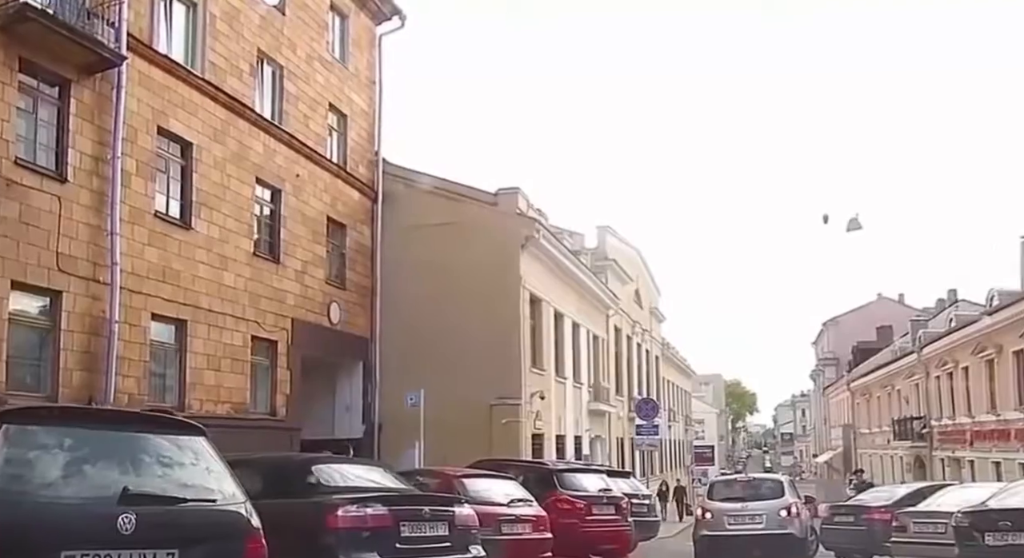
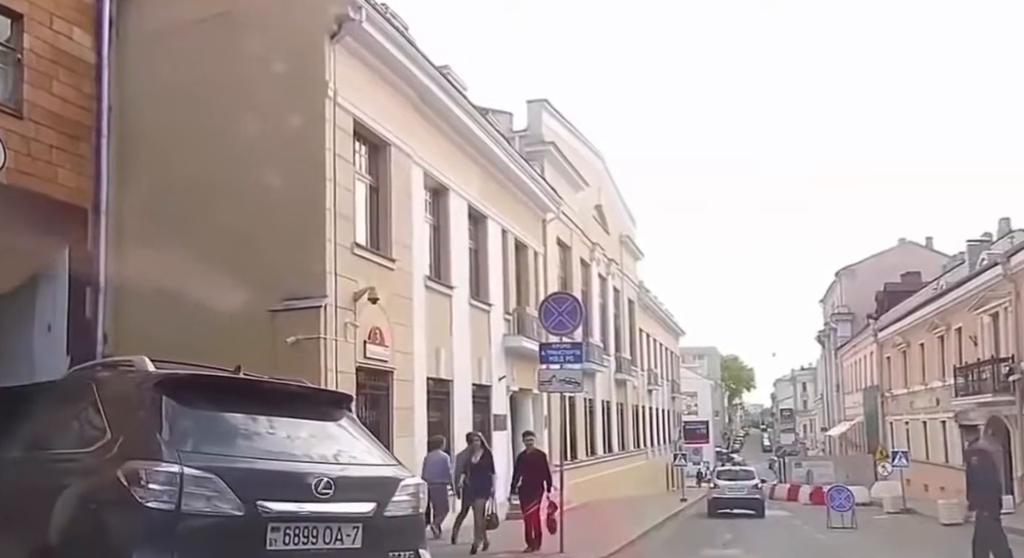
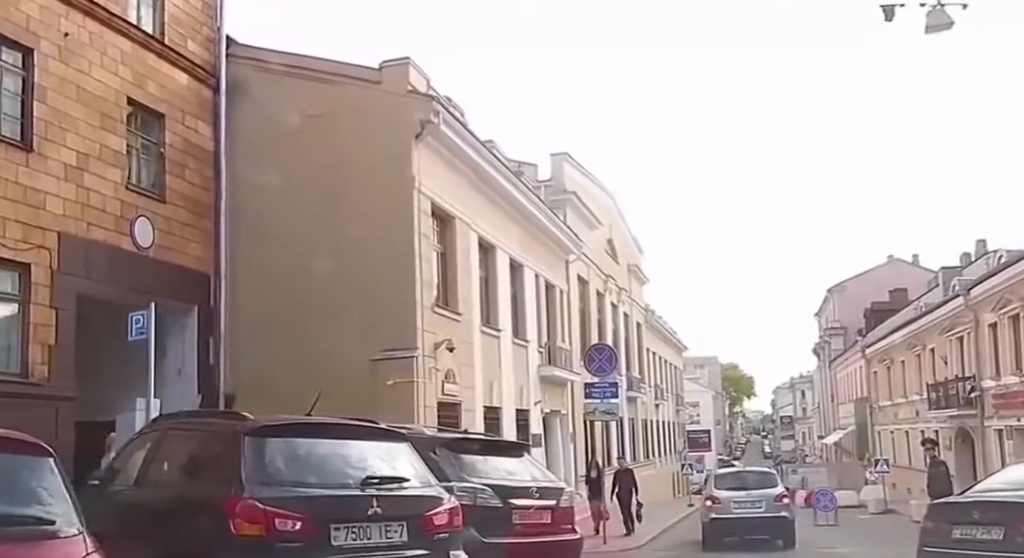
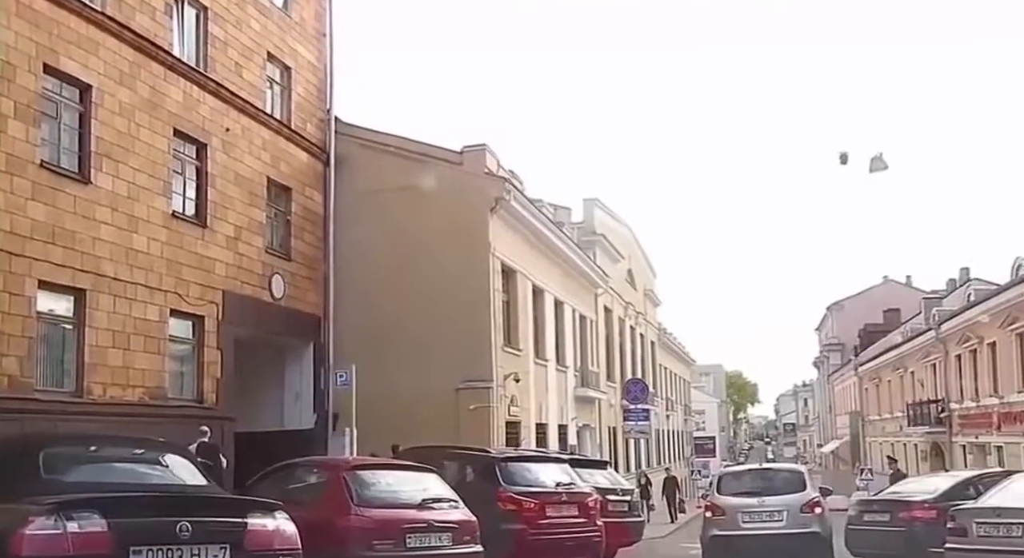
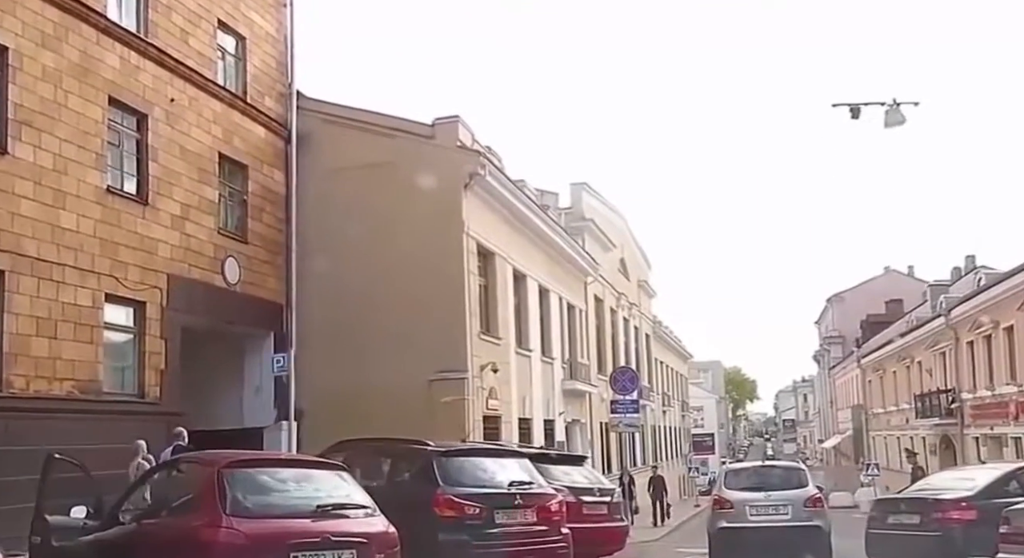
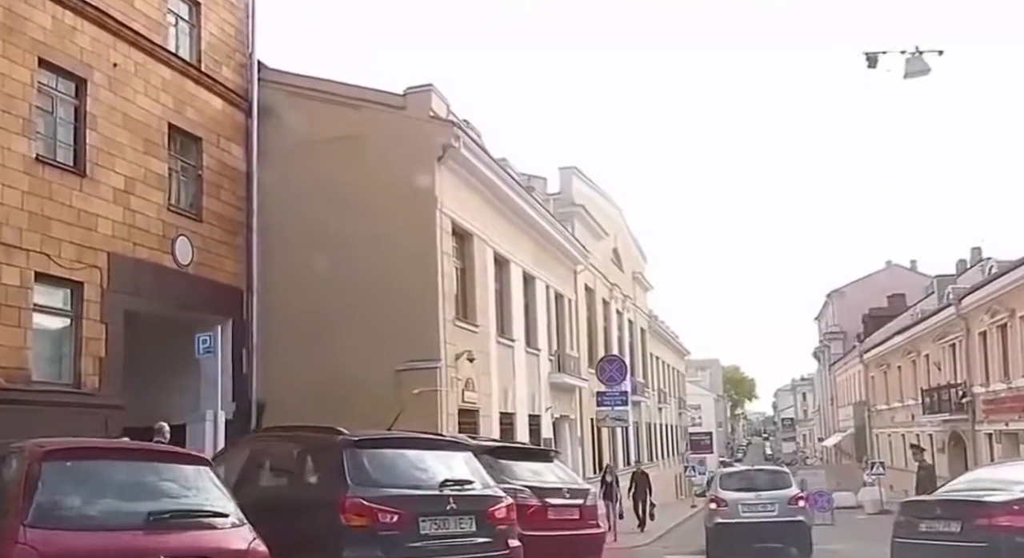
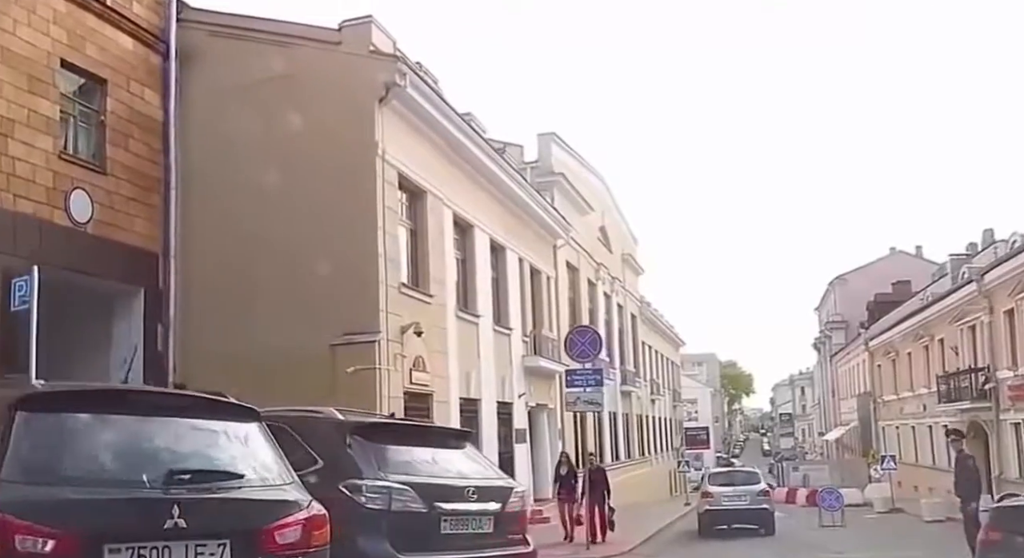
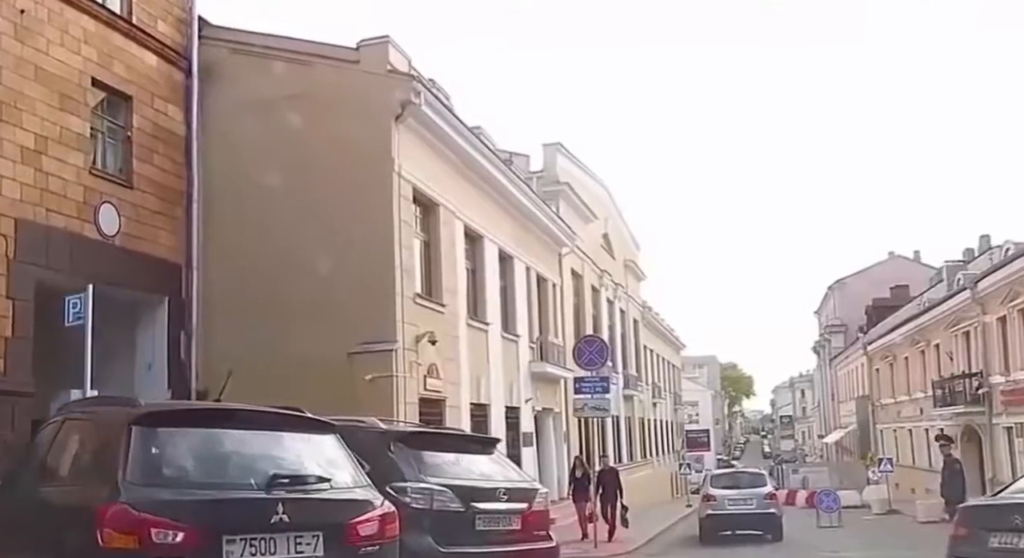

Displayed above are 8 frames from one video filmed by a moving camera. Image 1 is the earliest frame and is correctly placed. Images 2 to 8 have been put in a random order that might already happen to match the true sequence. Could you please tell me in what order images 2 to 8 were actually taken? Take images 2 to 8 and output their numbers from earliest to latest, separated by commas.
4, 5, 6, 3, 8, 7, 2
